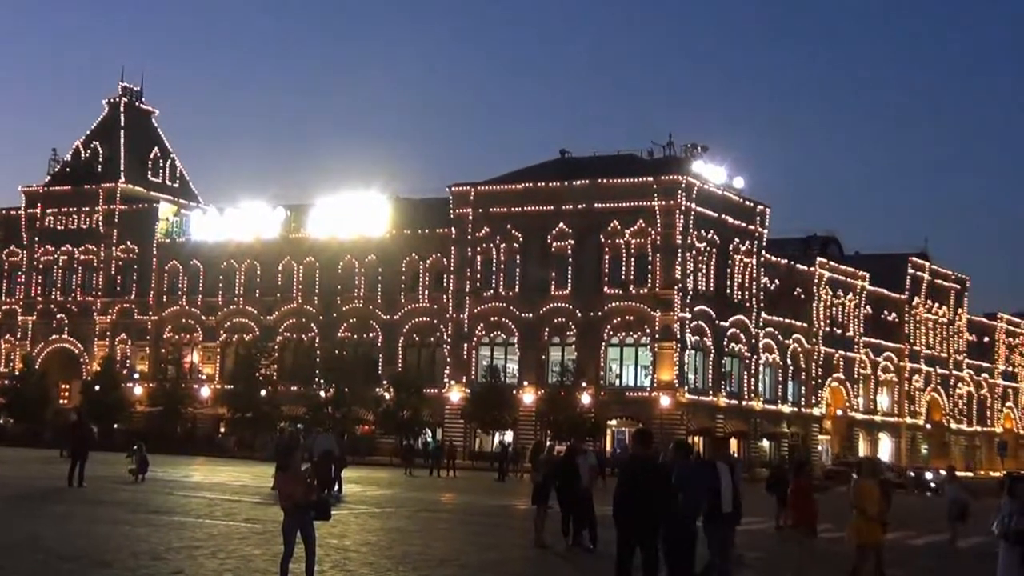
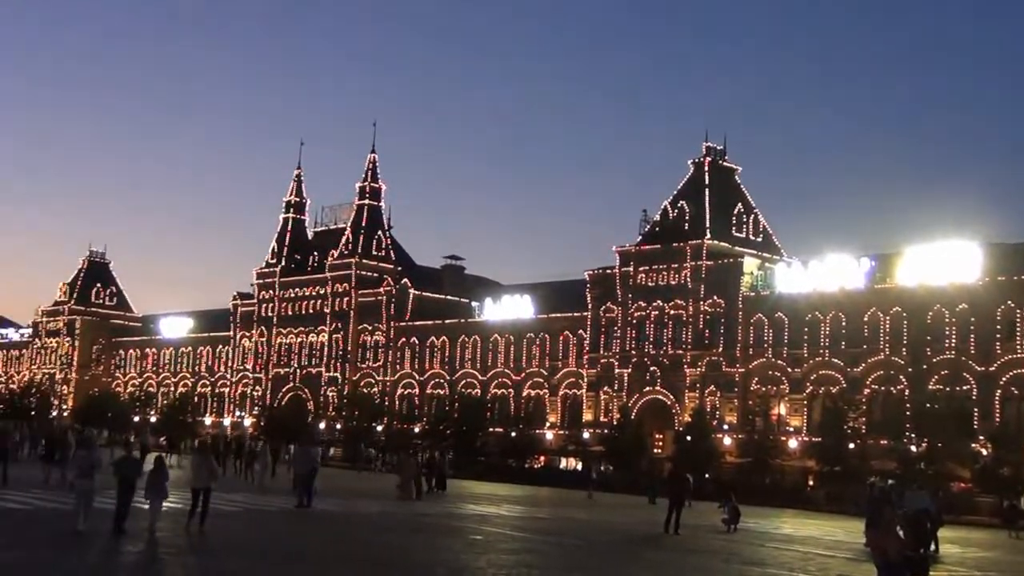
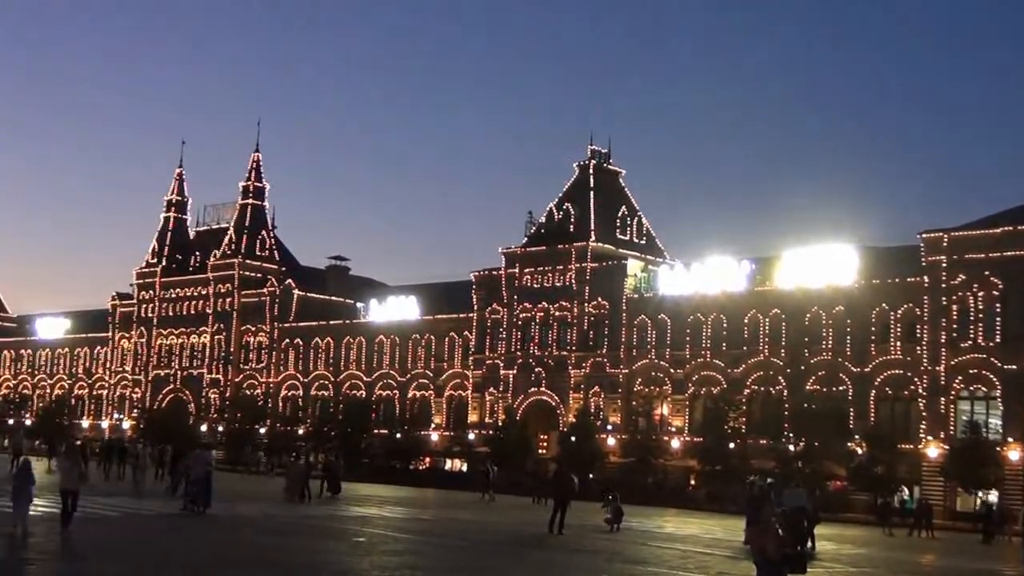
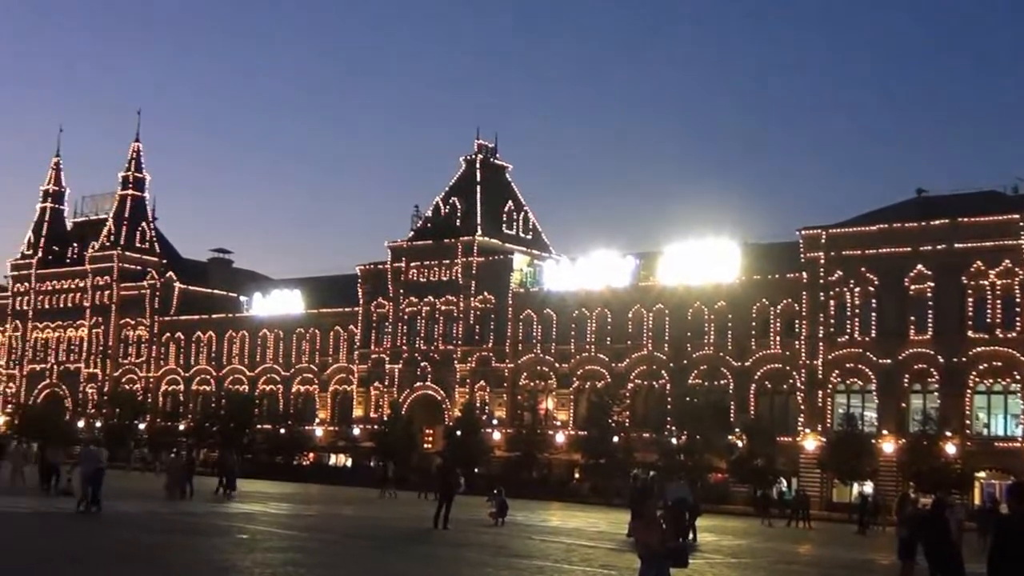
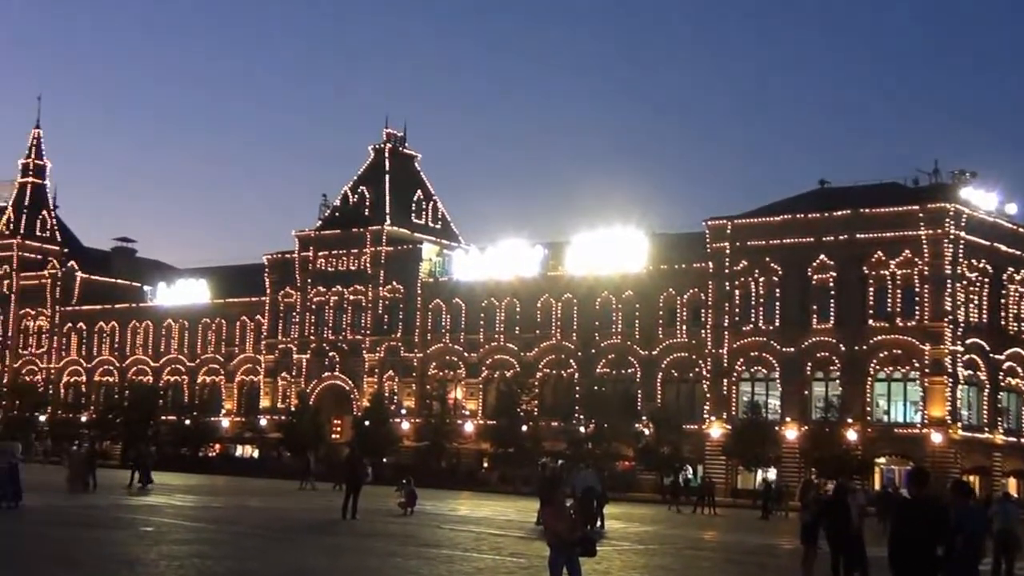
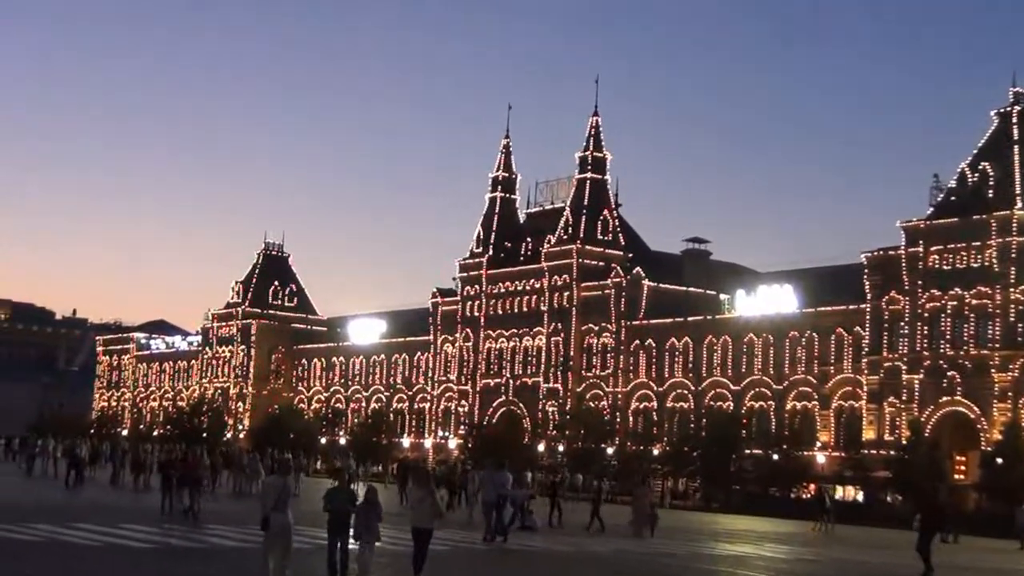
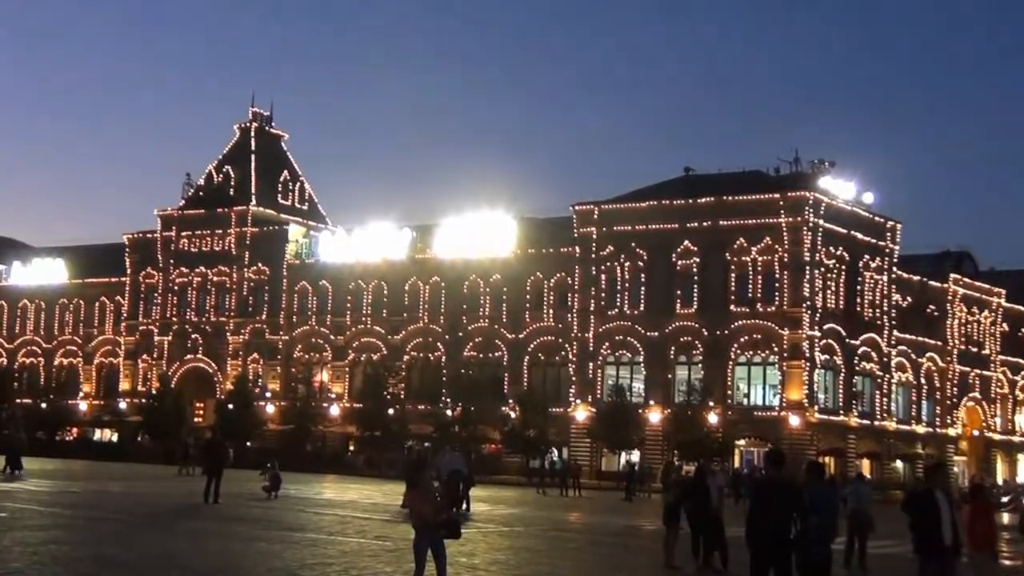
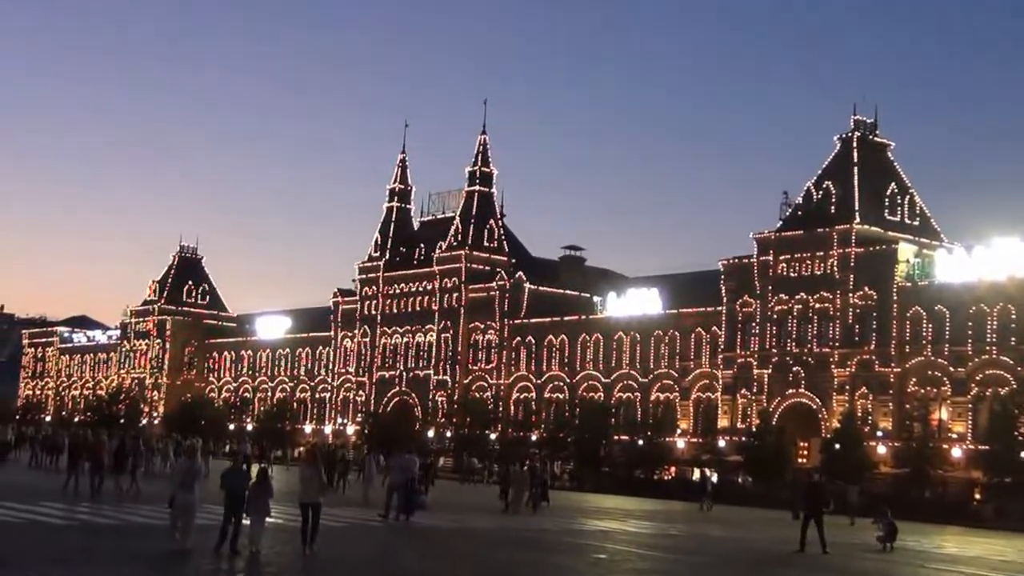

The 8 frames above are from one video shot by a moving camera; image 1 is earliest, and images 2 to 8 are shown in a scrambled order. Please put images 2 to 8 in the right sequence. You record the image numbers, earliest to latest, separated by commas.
7, 5, 4, 3, 2, 8, 6
